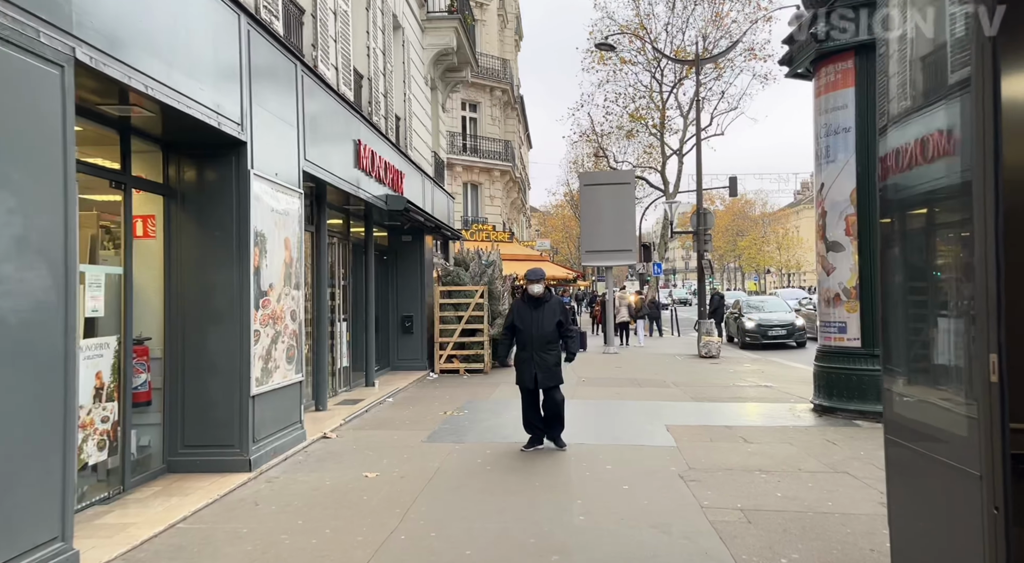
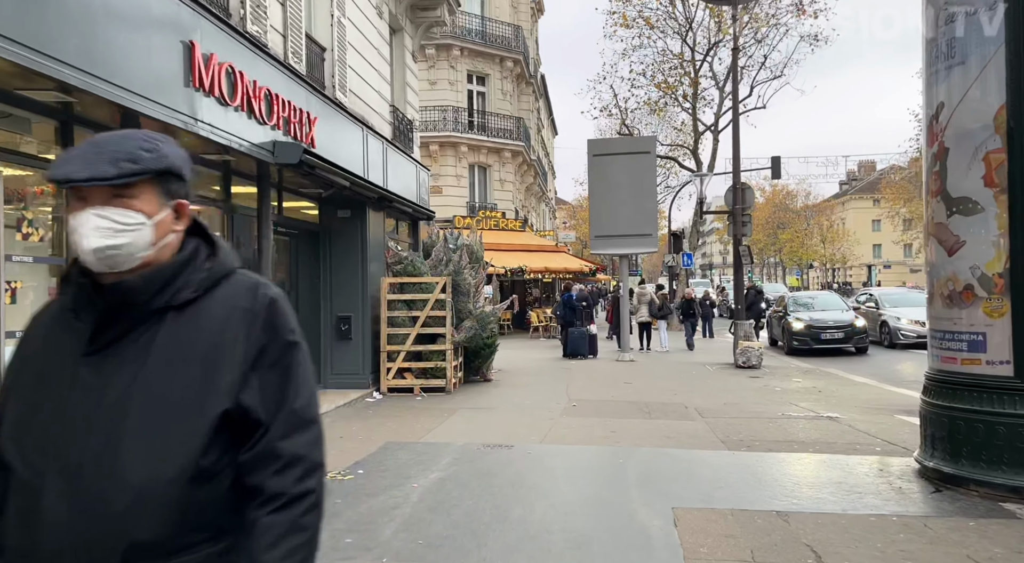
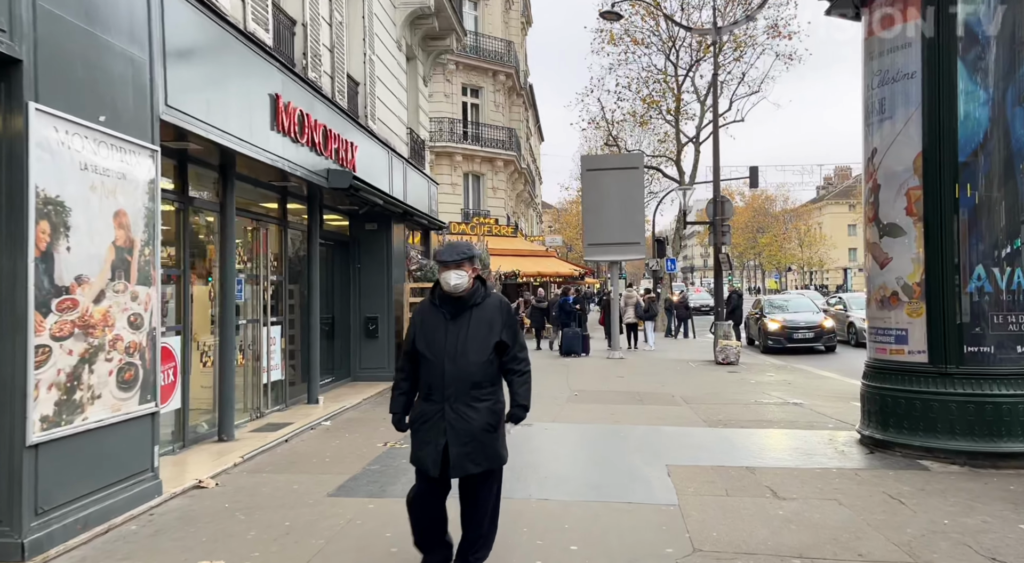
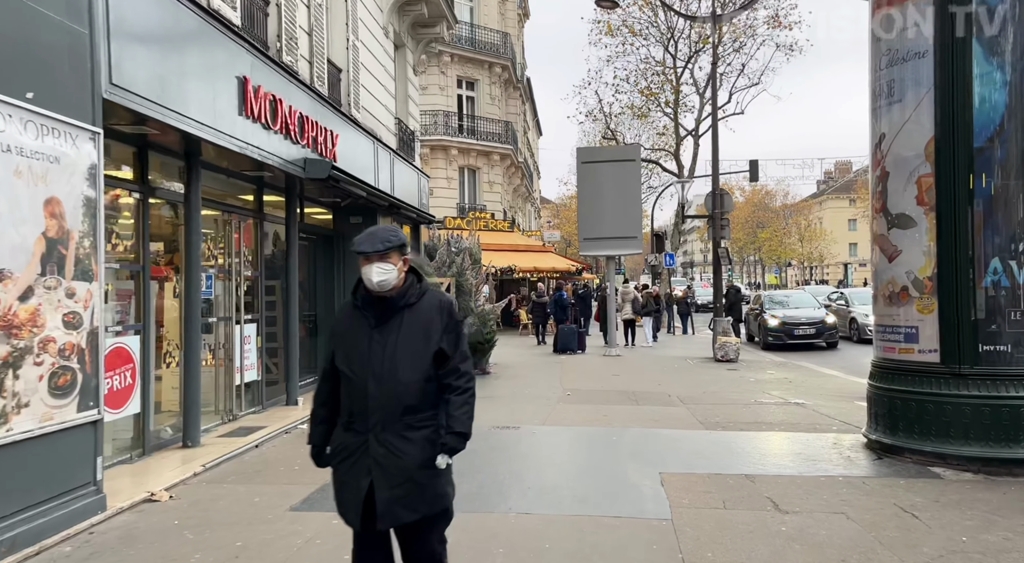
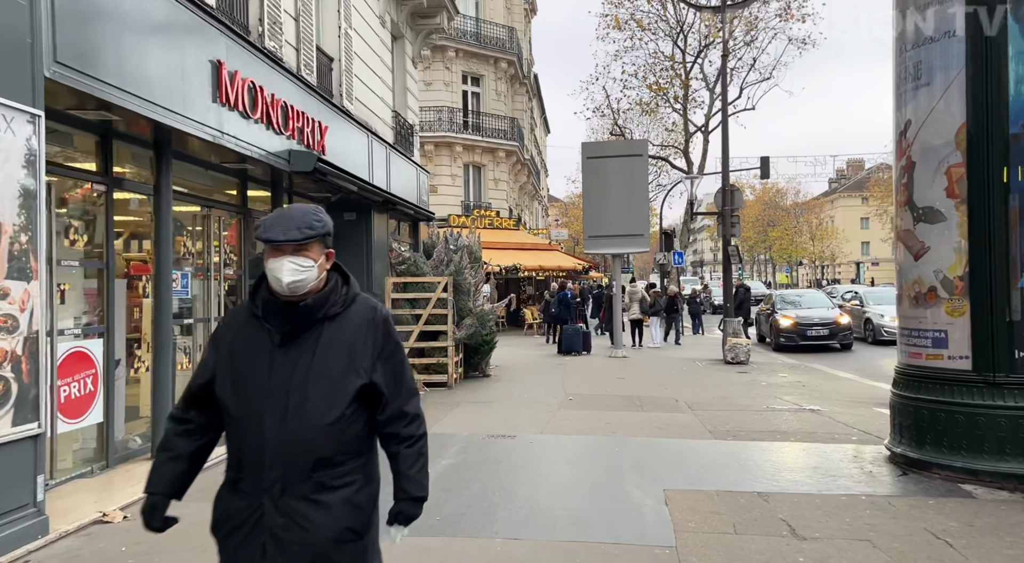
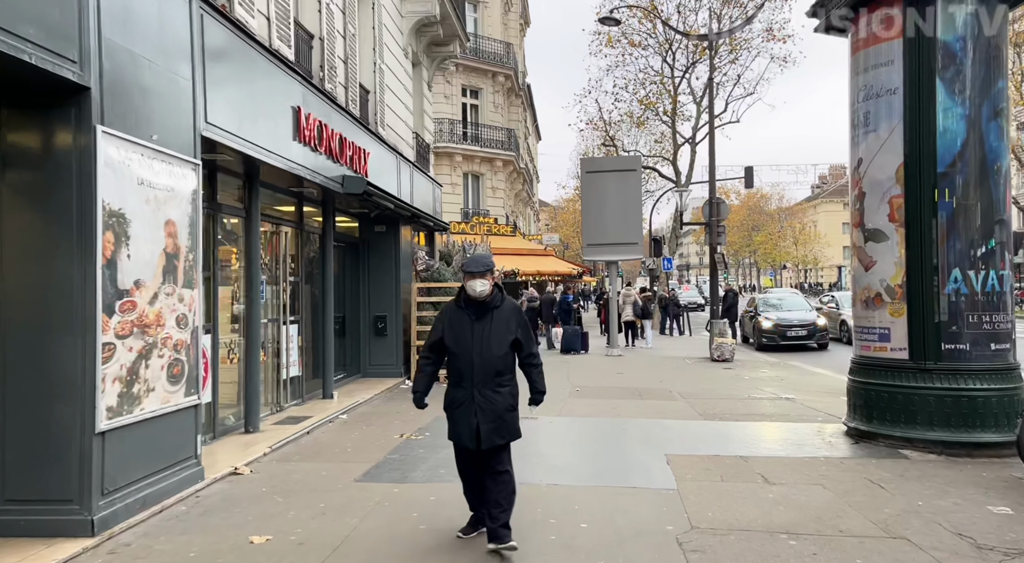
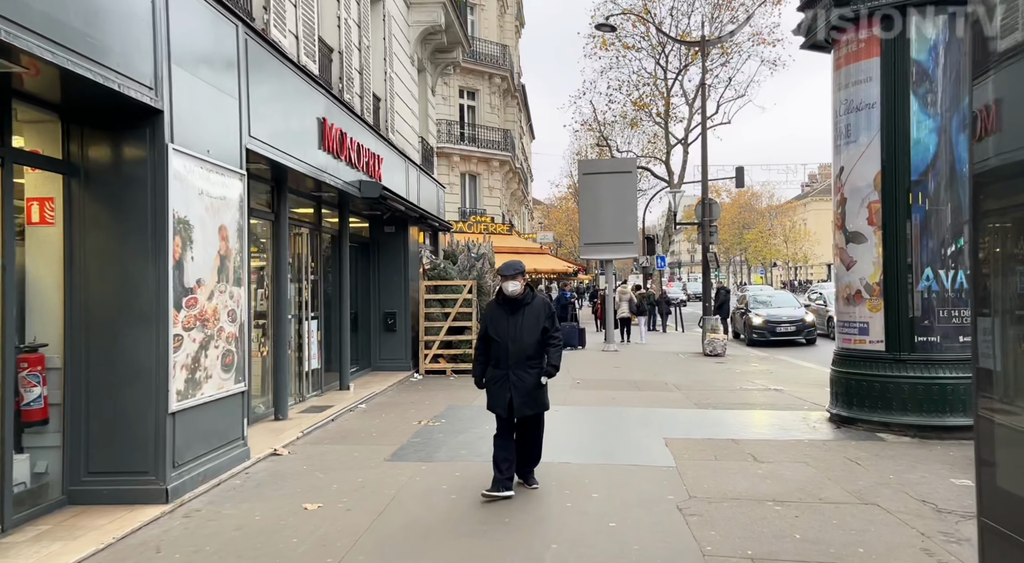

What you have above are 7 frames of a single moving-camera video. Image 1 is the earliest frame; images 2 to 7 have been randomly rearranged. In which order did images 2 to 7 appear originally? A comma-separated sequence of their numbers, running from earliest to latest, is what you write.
7, 6, 3, 4, 5, 2
